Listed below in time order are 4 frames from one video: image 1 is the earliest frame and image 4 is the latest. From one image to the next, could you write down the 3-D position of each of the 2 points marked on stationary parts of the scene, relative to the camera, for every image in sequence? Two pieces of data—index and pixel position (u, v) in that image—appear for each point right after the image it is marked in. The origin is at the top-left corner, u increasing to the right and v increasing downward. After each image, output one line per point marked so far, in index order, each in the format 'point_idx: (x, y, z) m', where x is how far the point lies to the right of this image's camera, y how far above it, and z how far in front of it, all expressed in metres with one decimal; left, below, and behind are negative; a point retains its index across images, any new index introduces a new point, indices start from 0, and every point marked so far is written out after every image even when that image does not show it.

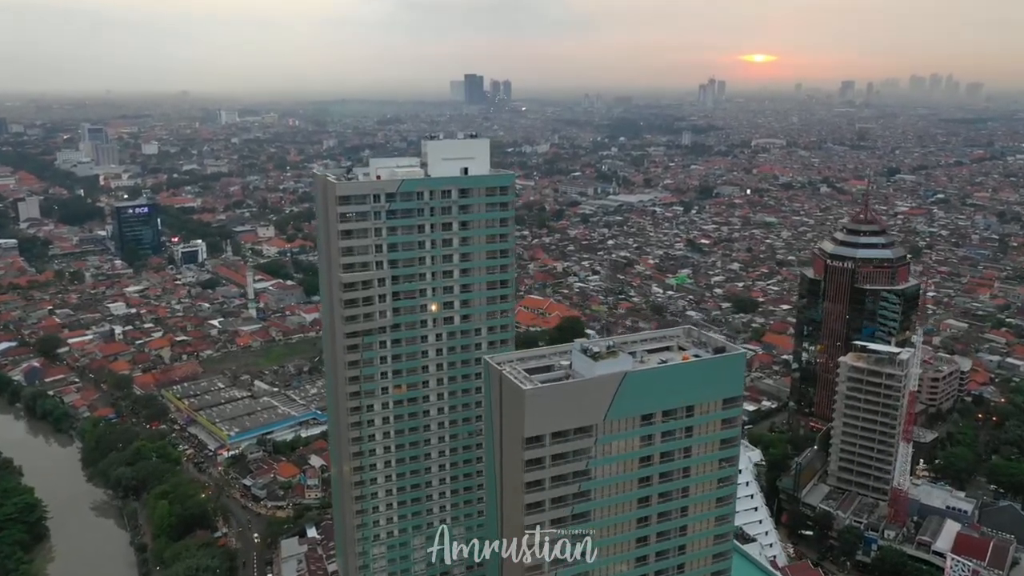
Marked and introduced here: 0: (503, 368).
0: (-0.1, -1.1, +10.4) m
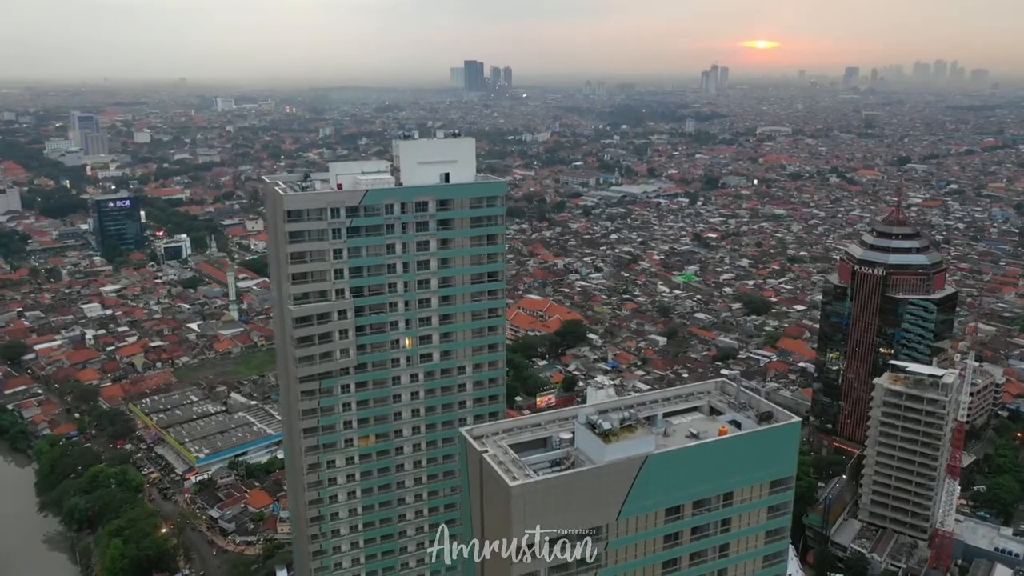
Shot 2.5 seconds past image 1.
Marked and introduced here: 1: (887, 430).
0: (-0.3, -1.7, +8.0) m
1: (+10.0, -3.8, +20.0) m
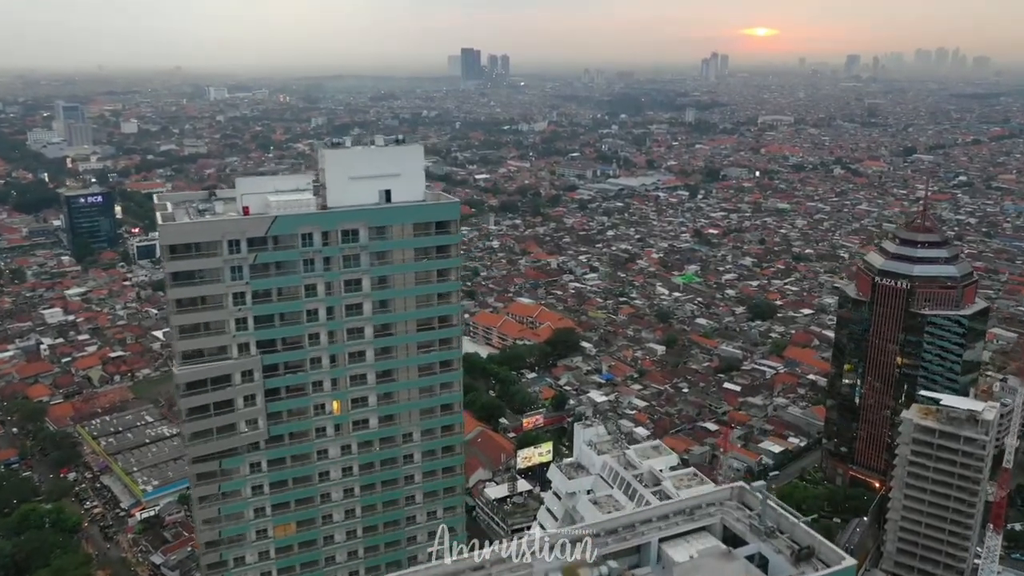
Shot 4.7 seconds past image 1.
0: (-0.8, -2.4, +5.5) m
1: (+9.5, -4.3, +17.5) m
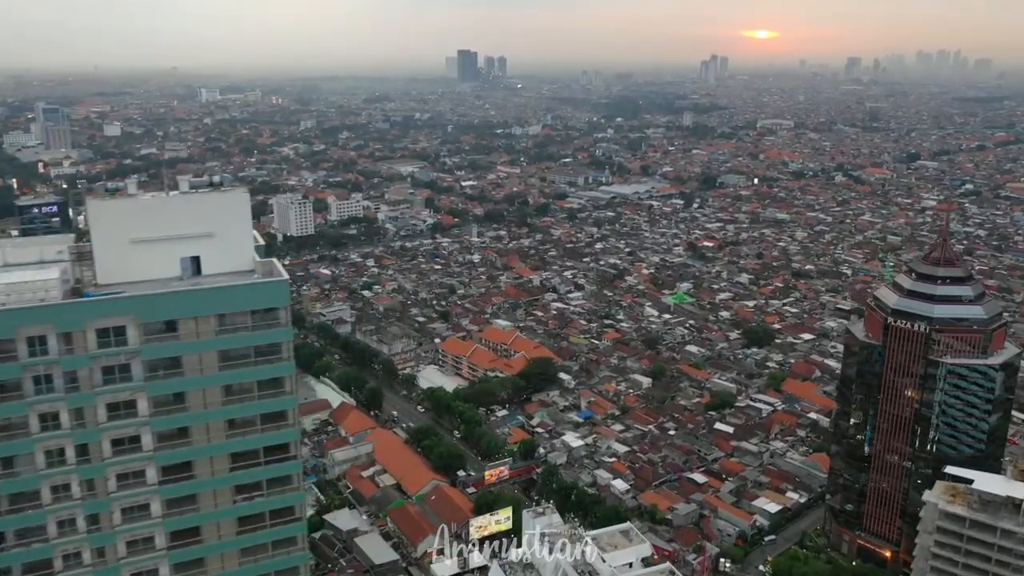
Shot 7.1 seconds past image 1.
0: (-2.0, -3.4, +2.4) m
1: (+8.3, -5.3, +14.4) m
